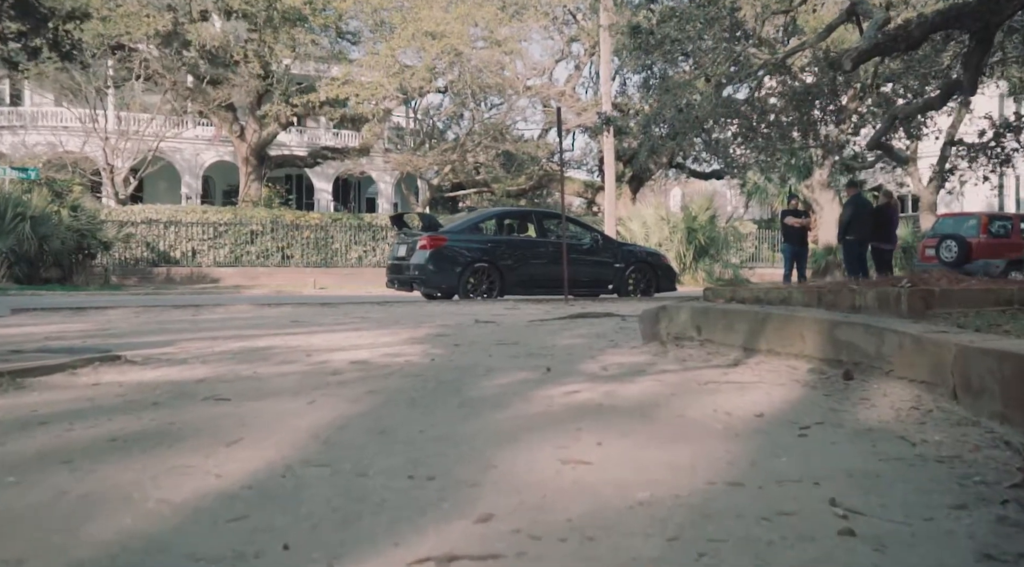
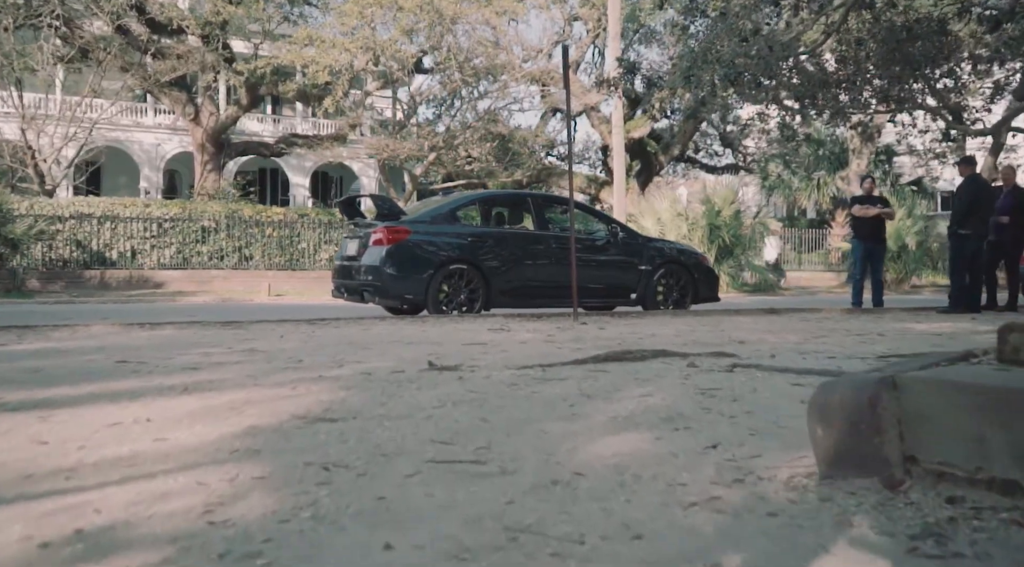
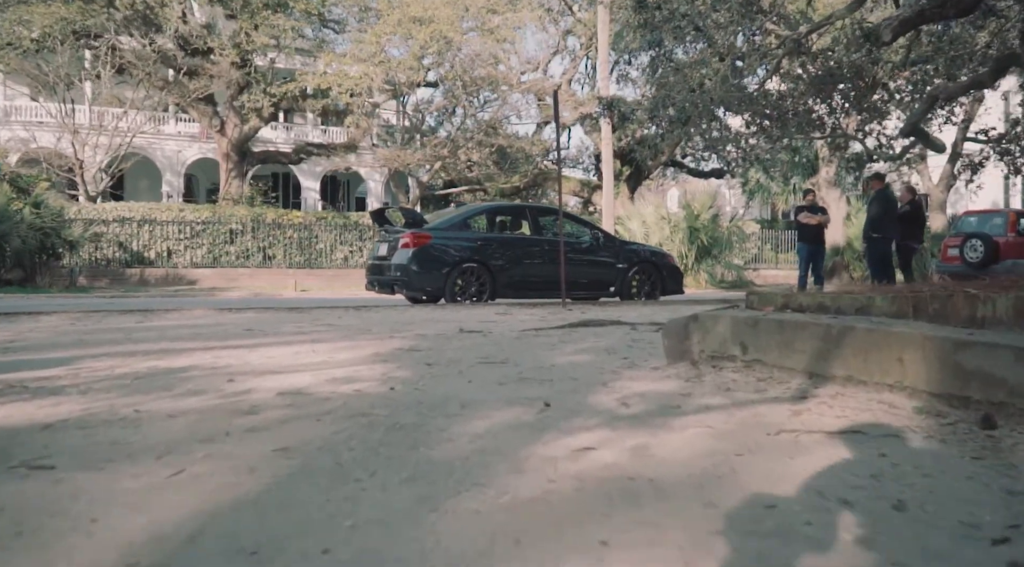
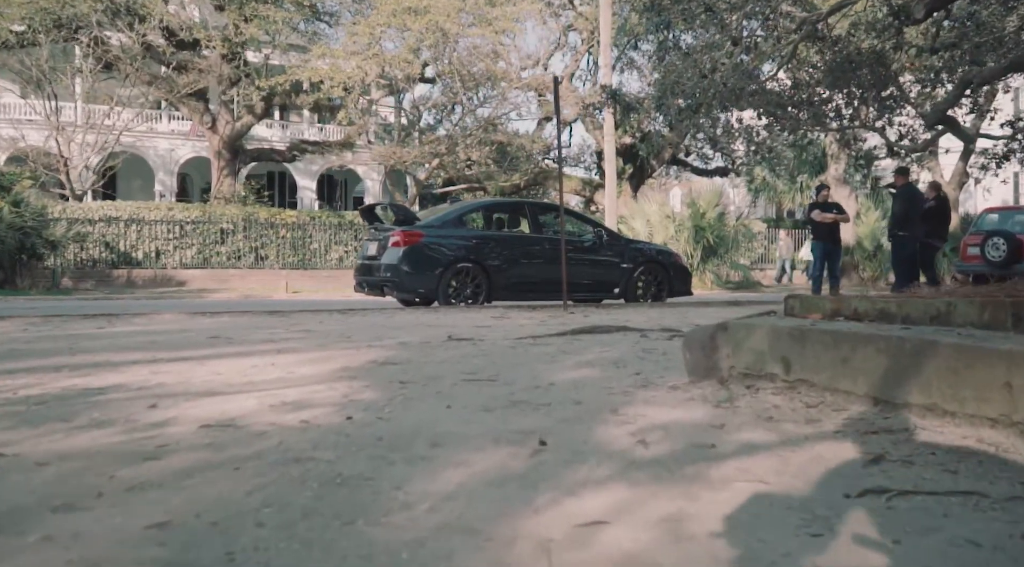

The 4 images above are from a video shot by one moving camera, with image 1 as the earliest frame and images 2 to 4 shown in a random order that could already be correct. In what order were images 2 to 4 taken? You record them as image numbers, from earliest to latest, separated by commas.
3, 4, 2
